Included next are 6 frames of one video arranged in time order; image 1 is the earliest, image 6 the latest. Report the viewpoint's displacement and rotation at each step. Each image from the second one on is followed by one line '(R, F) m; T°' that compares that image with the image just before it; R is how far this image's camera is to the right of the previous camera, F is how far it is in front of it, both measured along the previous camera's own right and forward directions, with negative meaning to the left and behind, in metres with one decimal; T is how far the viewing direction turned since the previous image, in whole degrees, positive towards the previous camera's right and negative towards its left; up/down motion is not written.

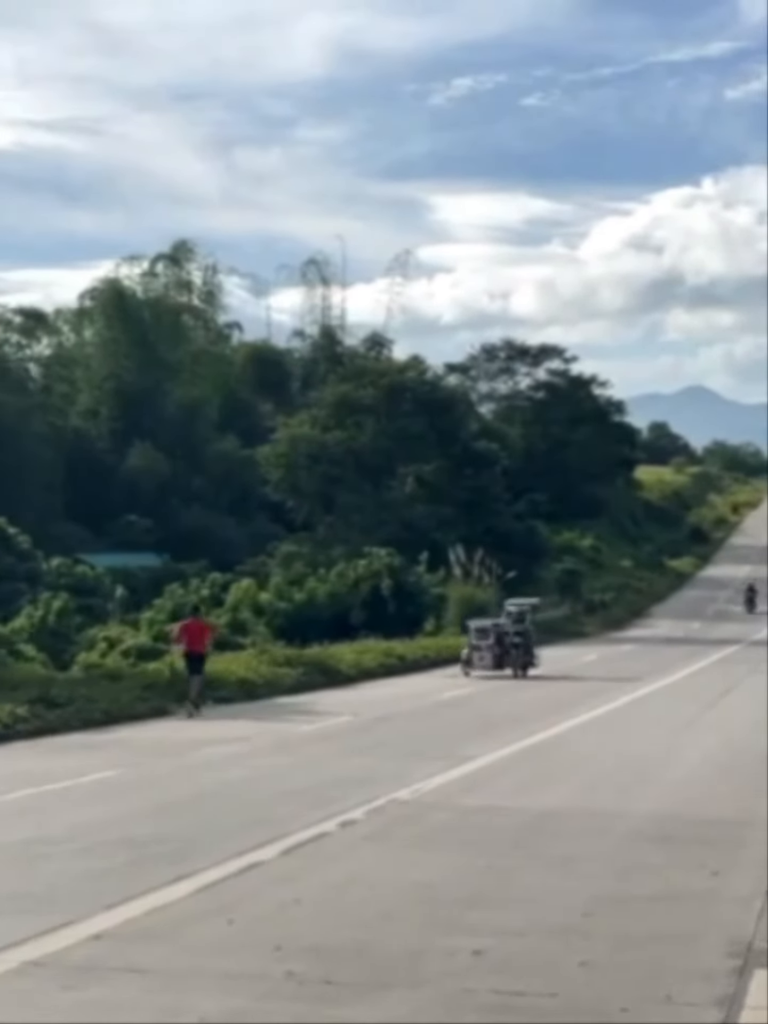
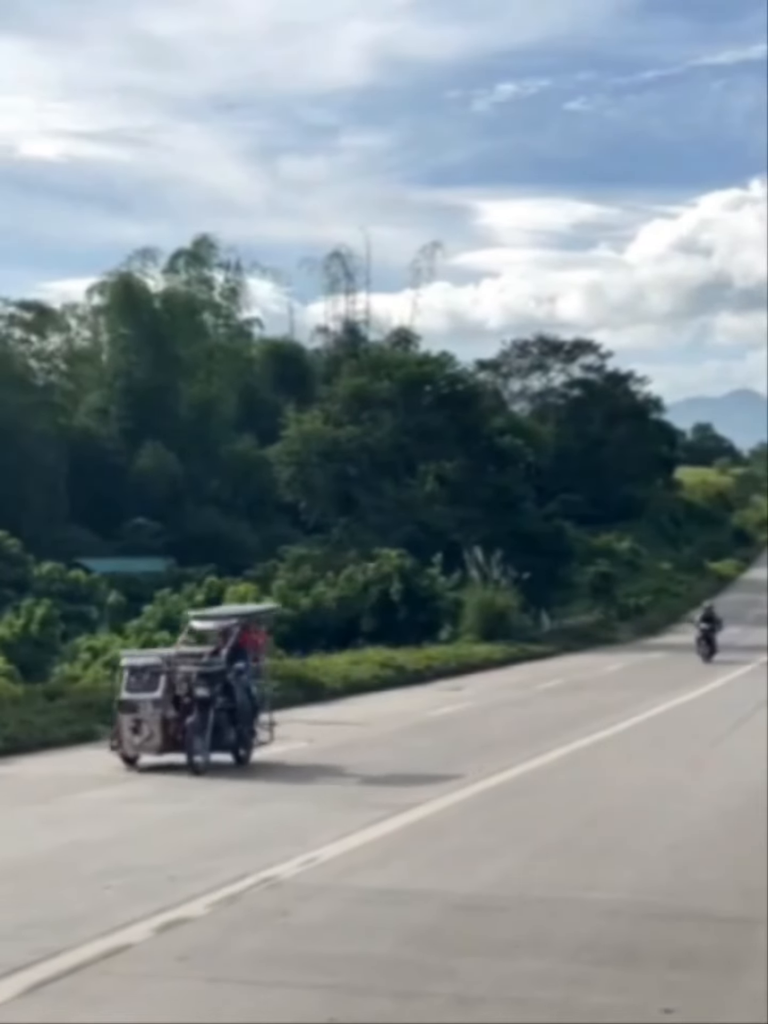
(+1.1, +3.8) m; -2°
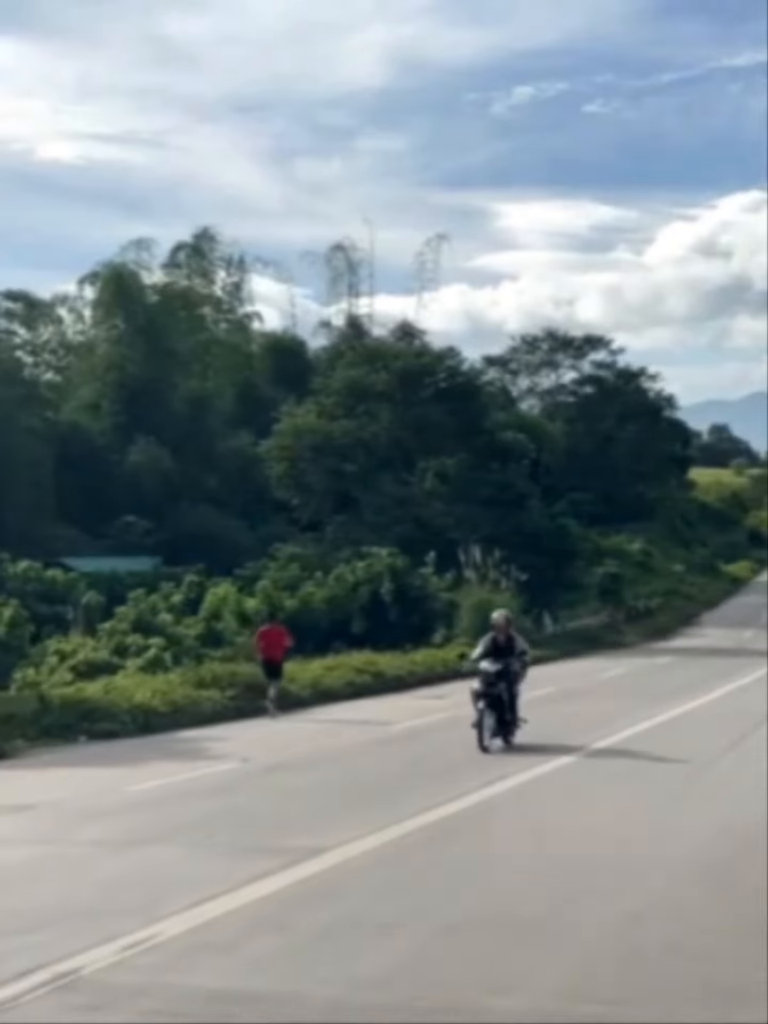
(+0.8, +2.6) m; -1°
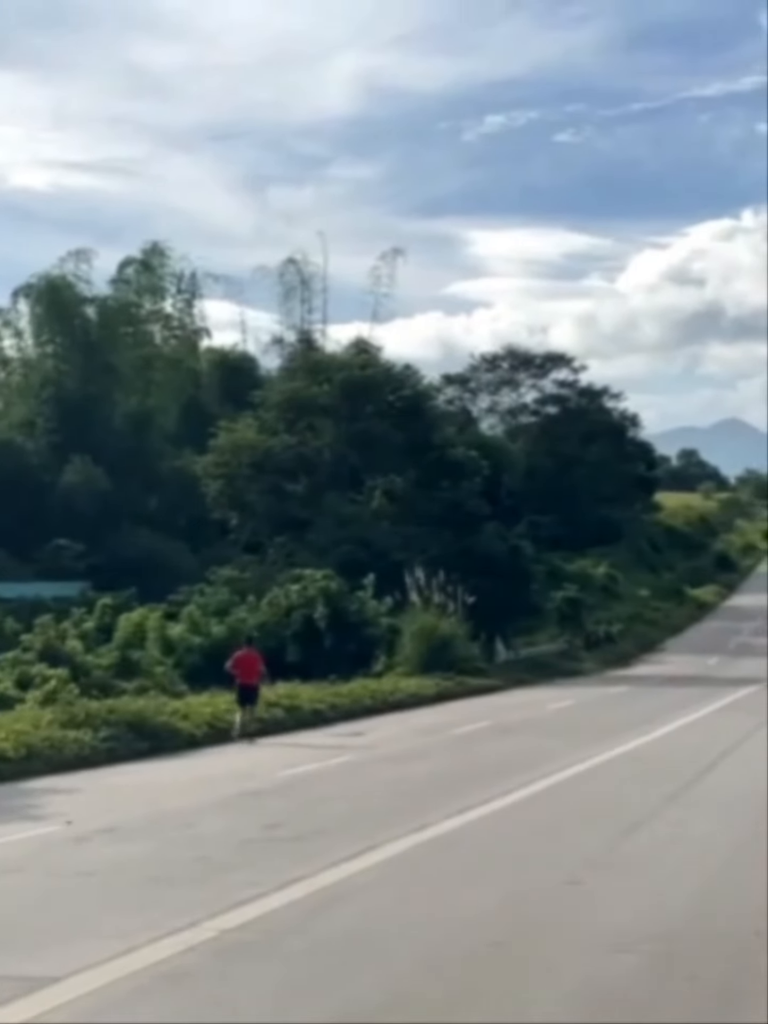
(+1.0, +3.3) m; +1°
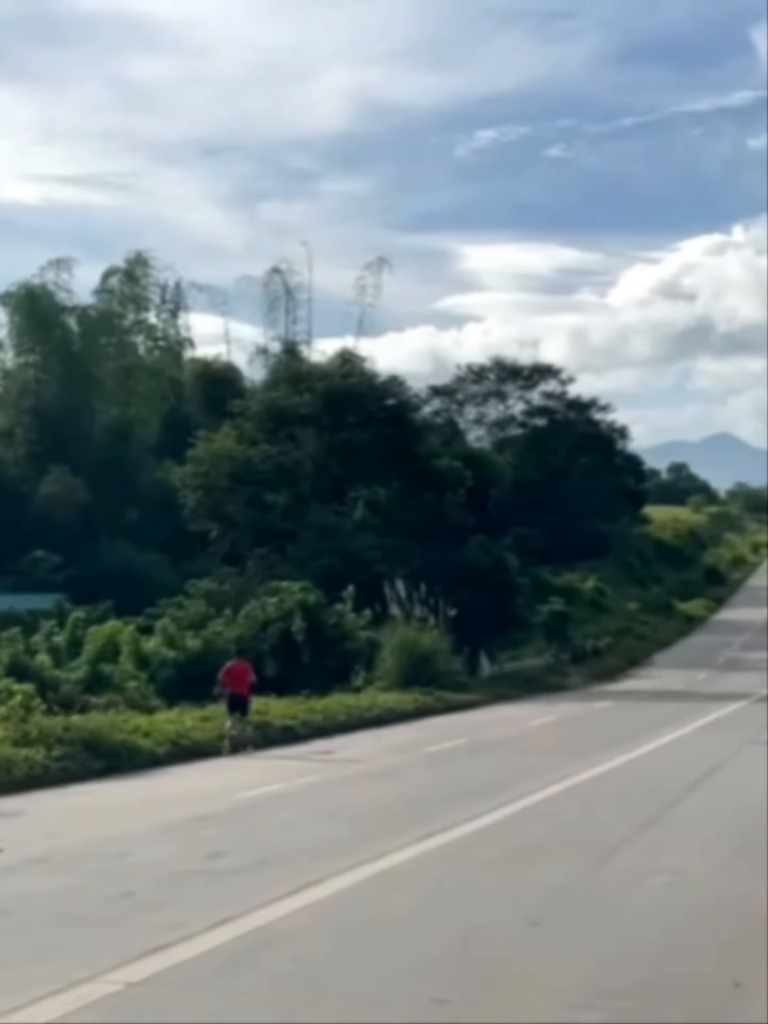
(+0.3, +1.0) m; 0°
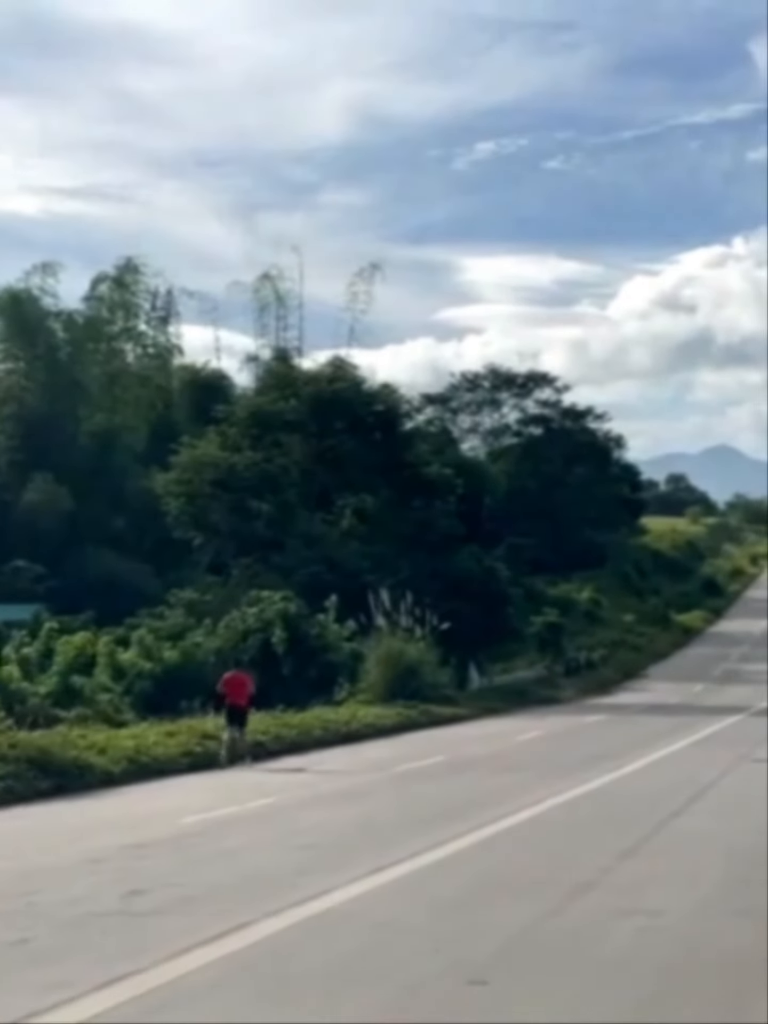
(+0.4, +1.4) m; 0°
